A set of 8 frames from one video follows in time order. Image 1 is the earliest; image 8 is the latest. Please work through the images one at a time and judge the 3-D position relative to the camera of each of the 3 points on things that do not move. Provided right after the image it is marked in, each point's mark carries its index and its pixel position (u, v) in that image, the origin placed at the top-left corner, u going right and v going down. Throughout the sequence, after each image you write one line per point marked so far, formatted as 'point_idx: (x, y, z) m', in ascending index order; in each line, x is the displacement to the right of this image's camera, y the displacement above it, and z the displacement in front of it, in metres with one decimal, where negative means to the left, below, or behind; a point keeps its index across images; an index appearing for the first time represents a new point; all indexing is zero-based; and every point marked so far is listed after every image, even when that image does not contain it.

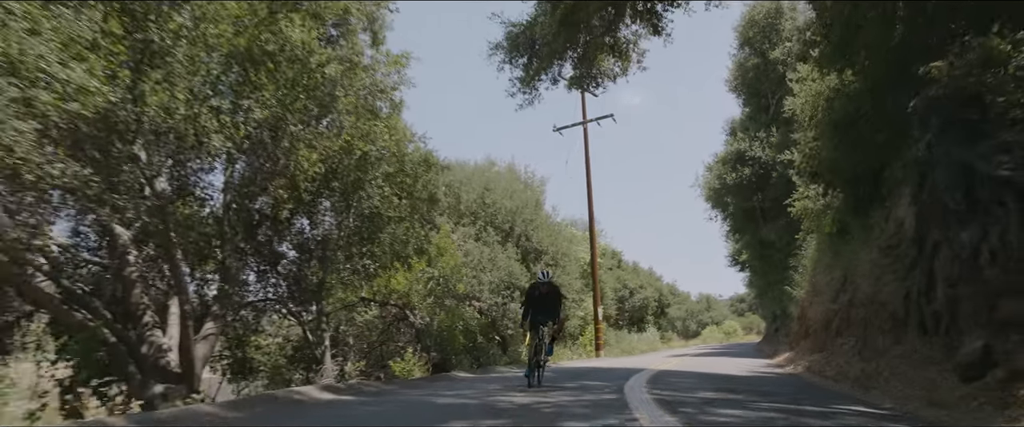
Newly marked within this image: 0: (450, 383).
0: (-0.7, -2.1, +10.3) m
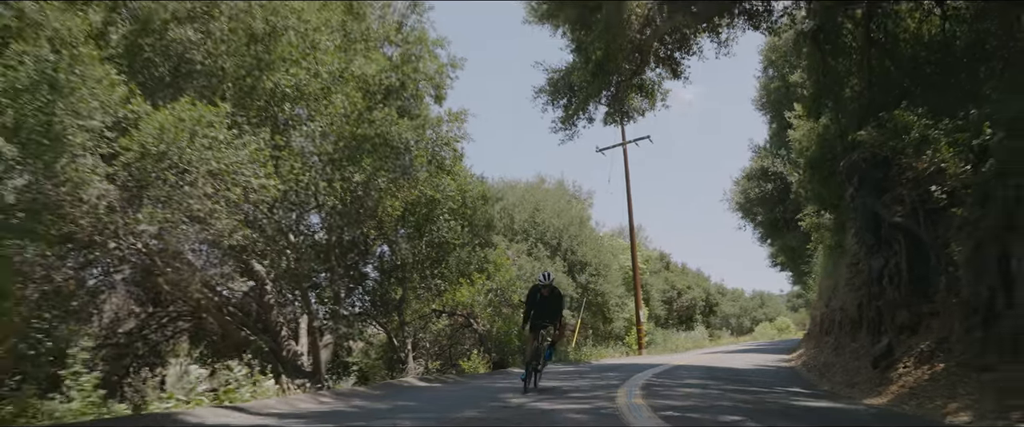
0: (0.0, -2.7, +13.7) m
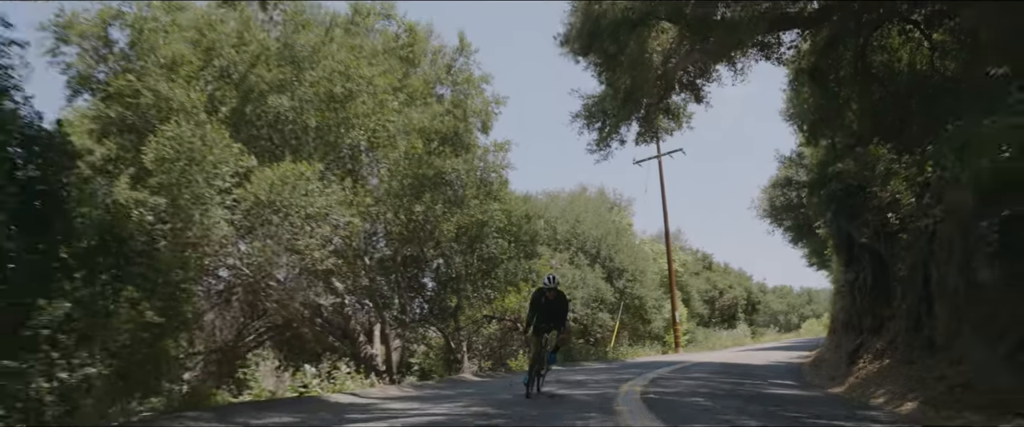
0: (+0.8, -3.1, +16.3) m
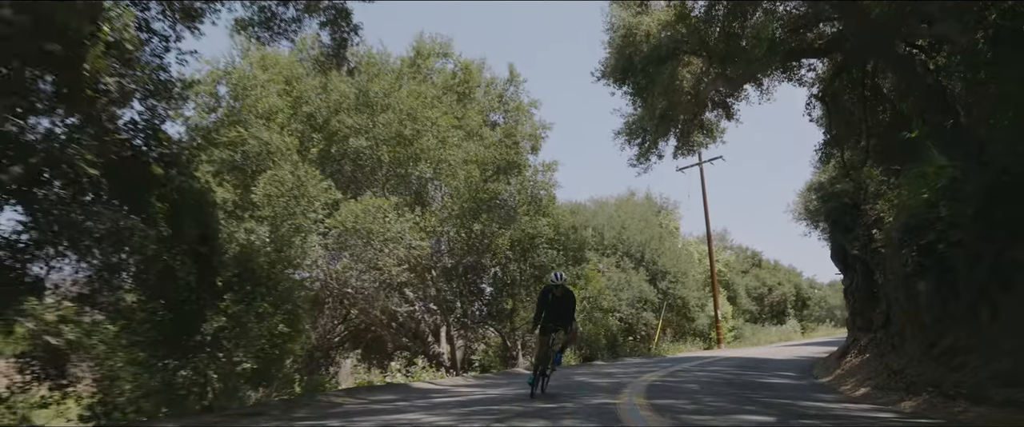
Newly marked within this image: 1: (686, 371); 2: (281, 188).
0: (+1.9, -3.5, +18.8) m
1: (+3.2, -2.9, +14.8) m
2: (-4.3, +0.5, +15.3) m
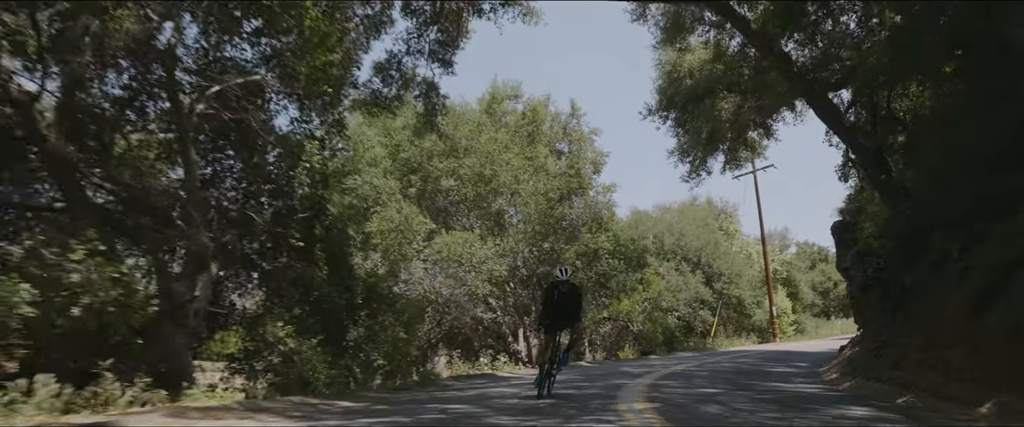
0: (+3.7, -4.0, +22.6) m
1: (+4.6, -3.4, +18.5) m
2: (-2.9, -0.3, +19.7) m
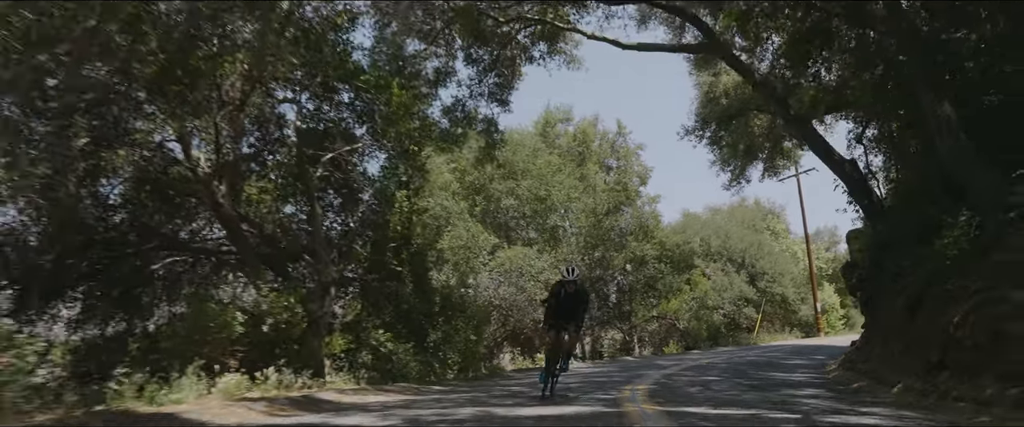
0: (+5.5, -4.4, +25.5) m
1: (+6.0, -3.7, +21.3) m
2: (-1.5, -0.8, +23.1) m
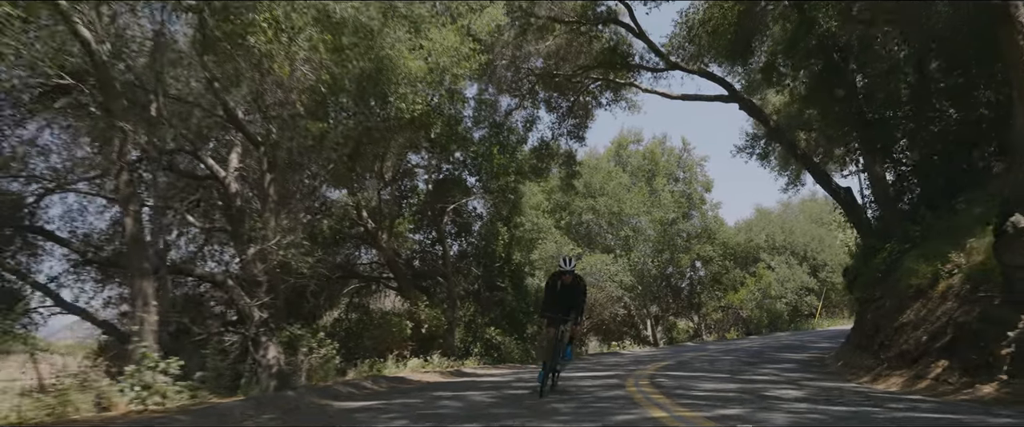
0: (+8.7, -4.7, +30.3) m
1: (+8.6, -4.1, +26.1) m
2: (+1.3, -1.4, +28.7) m
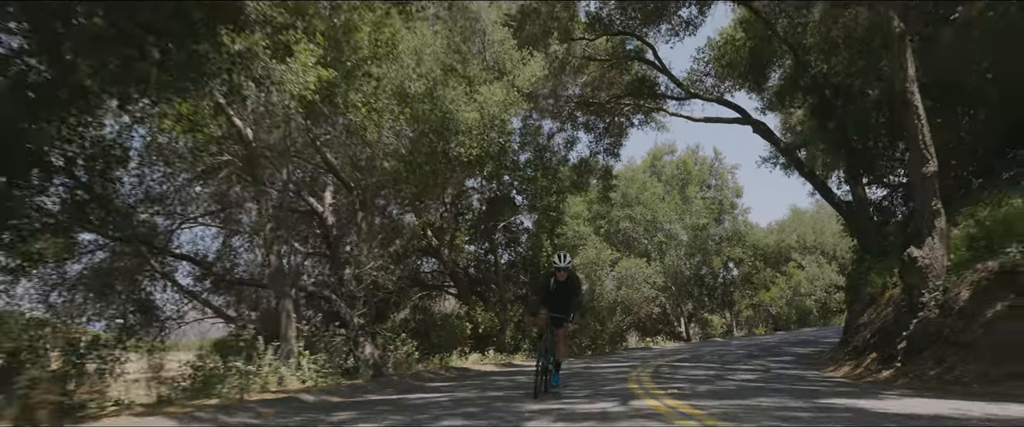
0: (+10.5, -4.9, +33.1) m
1: (+10.2, -4.3, +28.9) m
2: (+3.1, -1.8, +31.9) m
